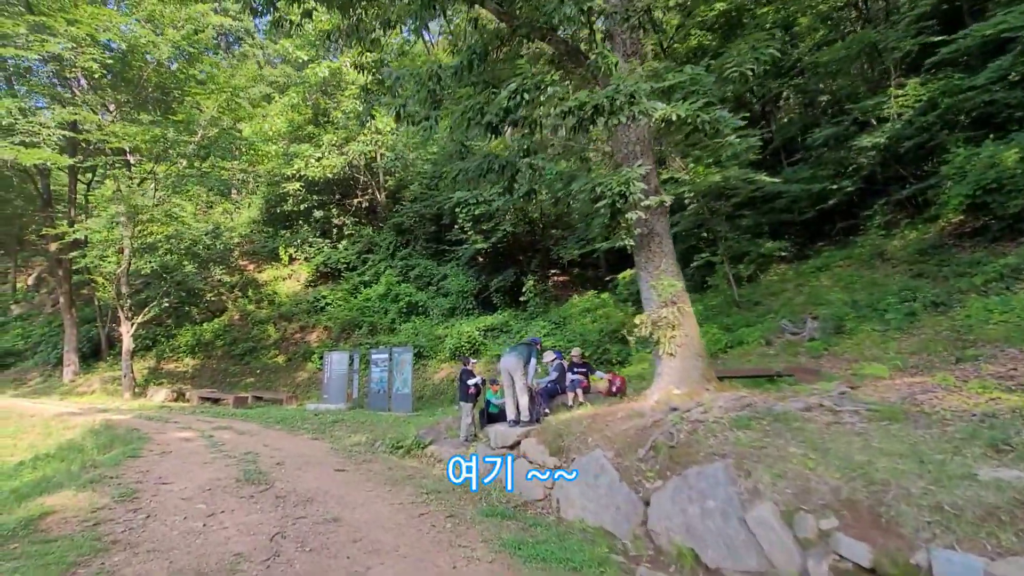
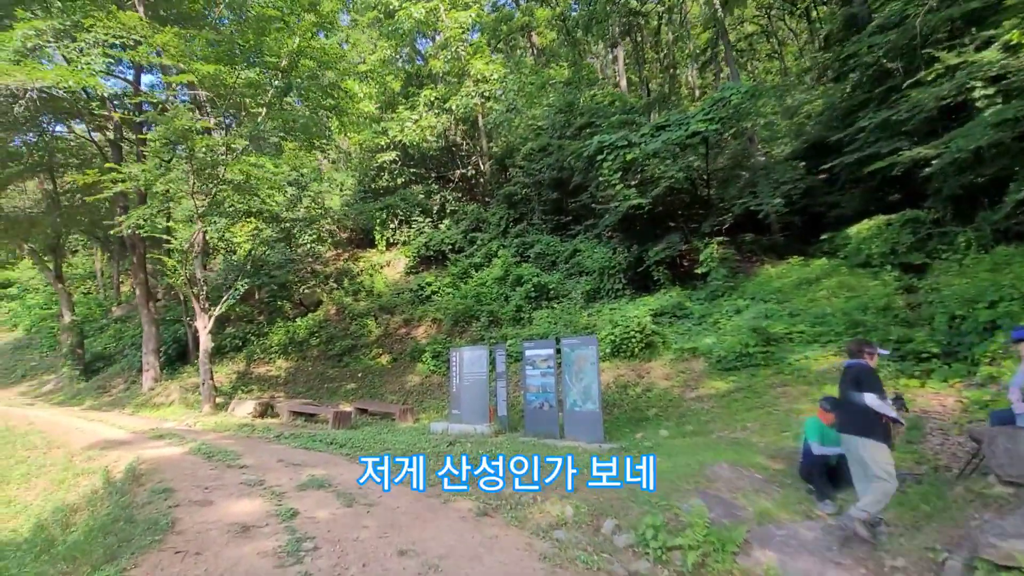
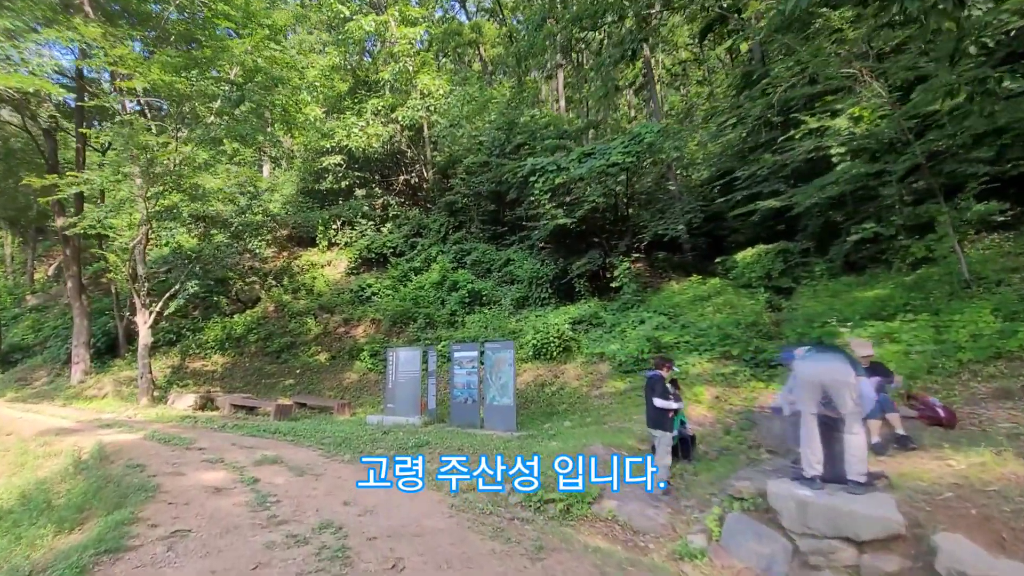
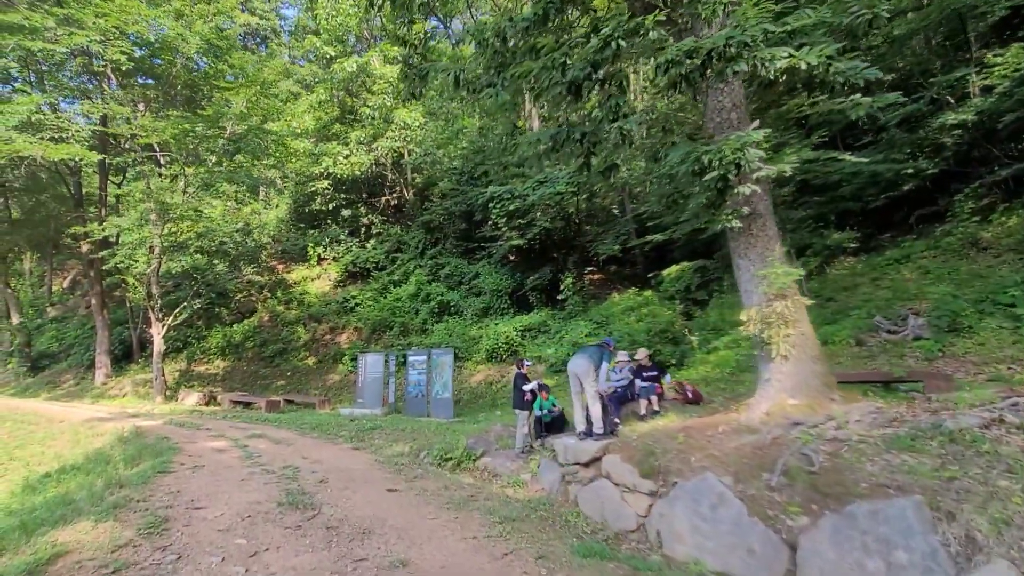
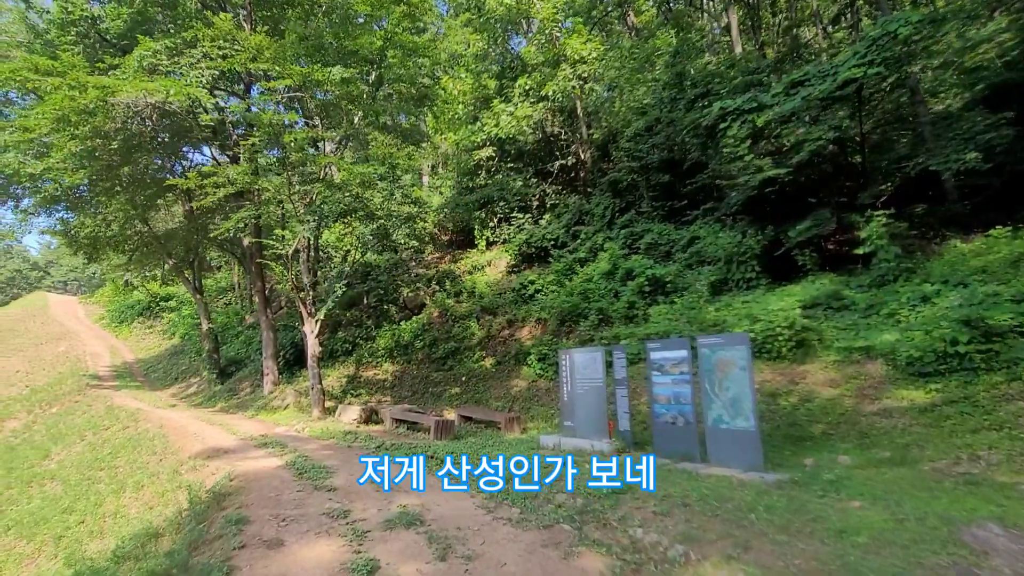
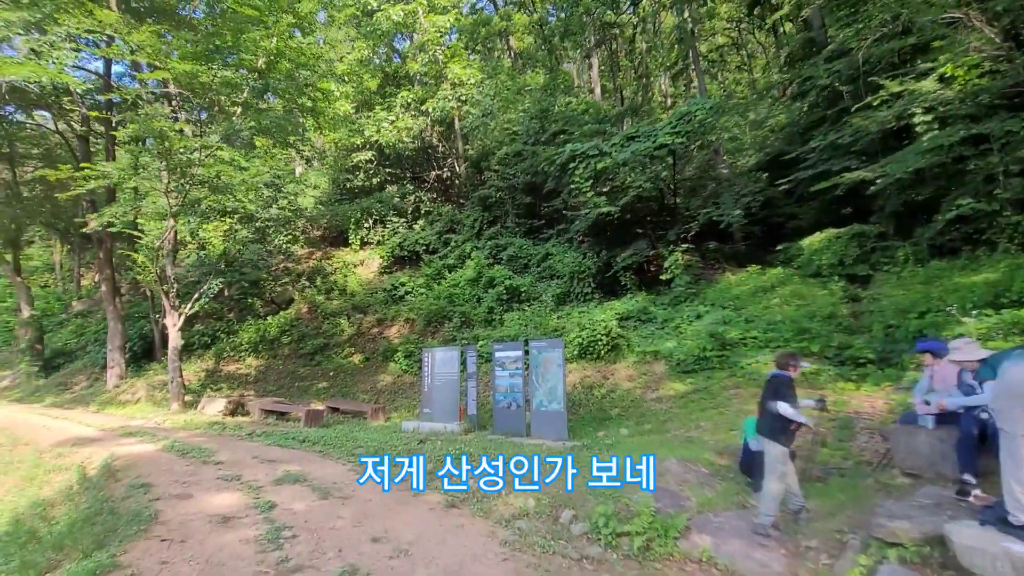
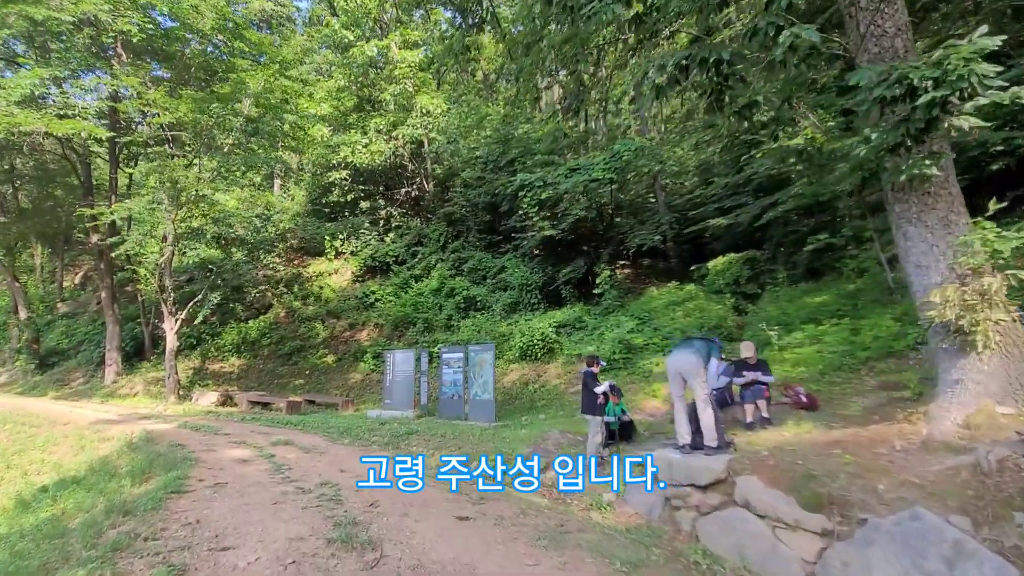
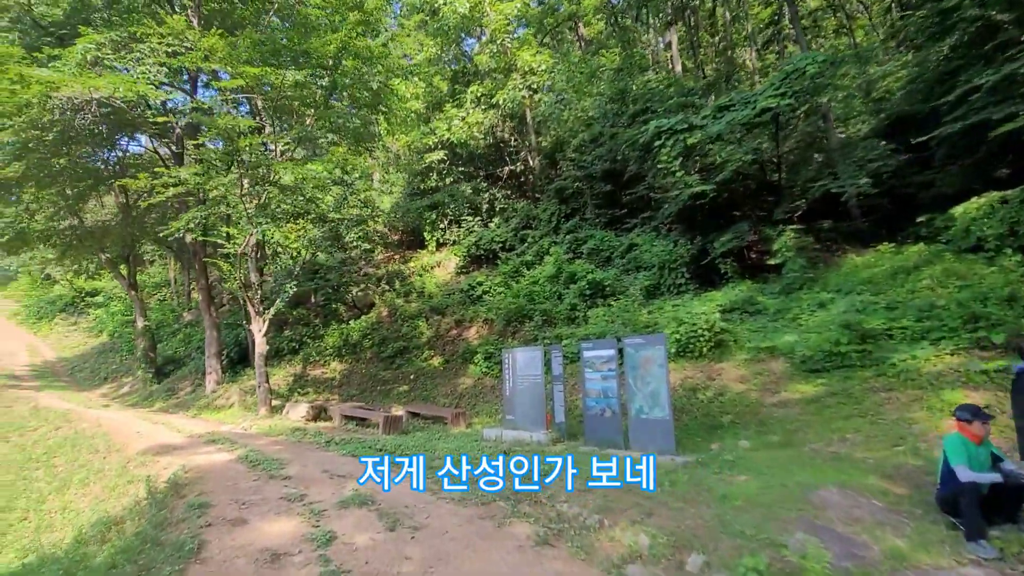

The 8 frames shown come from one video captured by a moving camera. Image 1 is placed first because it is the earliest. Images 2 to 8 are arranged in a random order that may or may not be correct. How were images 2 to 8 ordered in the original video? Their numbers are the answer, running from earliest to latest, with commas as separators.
4, 7, 3, 6, 2, 8, 5
